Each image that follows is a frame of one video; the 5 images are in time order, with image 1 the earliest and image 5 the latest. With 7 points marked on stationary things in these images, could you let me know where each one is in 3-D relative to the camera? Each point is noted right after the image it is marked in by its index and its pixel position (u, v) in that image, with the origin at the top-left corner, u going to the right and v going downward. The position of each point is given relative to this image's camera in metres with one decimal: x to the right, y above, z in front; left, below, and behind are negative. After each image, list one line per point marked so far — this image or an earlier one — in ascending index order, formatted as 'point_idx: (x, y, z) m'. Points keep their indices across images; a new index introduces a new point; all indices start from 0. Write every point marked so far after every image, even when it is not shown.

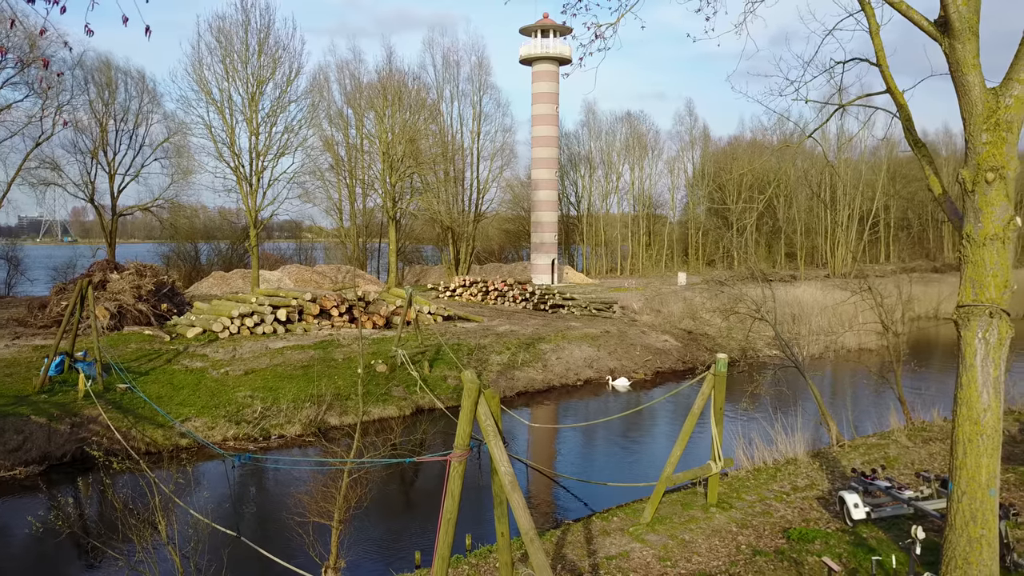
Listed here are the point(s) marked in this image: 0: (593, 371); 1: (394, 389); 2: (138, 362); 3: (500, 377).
0: (+2.1, -2.1, +16.9) m
1: (-2.5, -2.1, +14.1) m
2: (-8.1, -1.6, +14.3) m
3: (-0.3, -2.1, +15.4) m
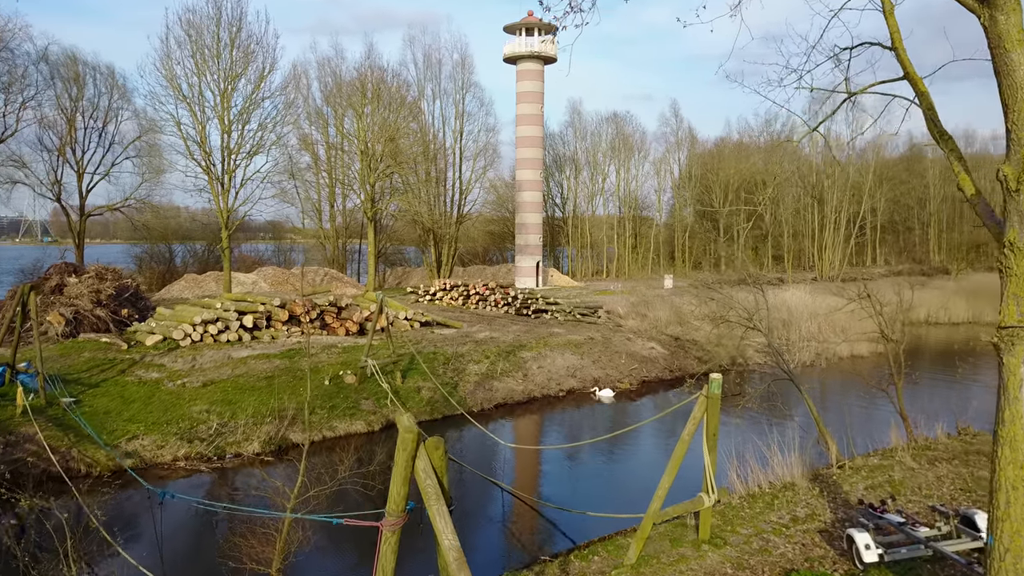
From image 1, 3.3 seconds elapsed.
0: (+1.6, -2.3, +16.1) m
1: (-3.0, -2.3, +13.2) m
2: (-8.6, -1.7, +13.3) m
3: (-0.8, -2.2, +14.6) m
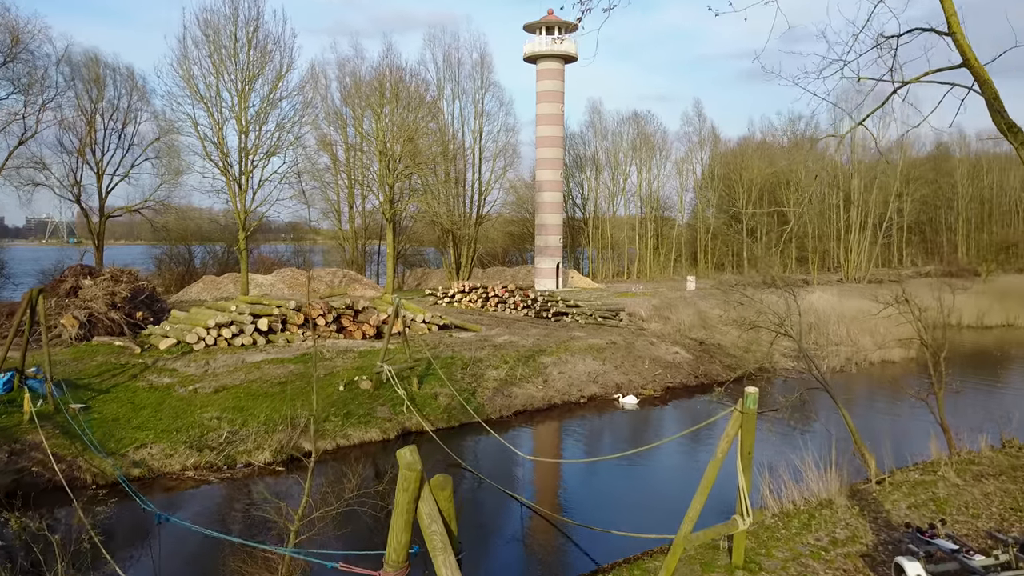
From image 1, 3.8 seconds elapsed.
0: (+2.0, -2.4, +15.6) m
1: (-2.6, -2.3, +12.8) m
2: (-8.2, -1.8, +13.1) m
3: (-0.3, -2.3, +14.1) m
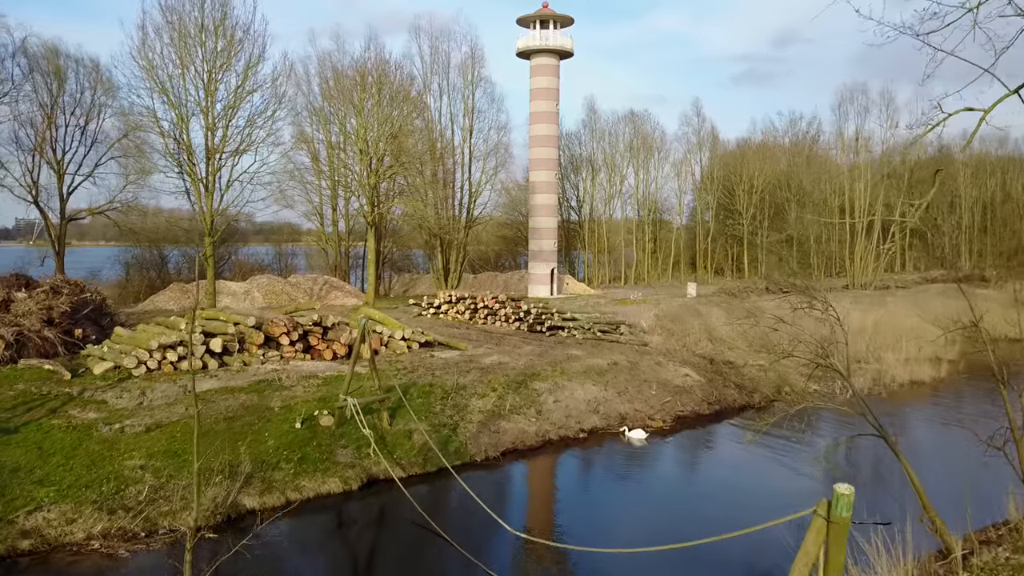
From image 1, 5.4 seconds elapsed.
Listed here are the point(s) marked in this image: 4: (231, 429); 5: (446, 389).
0: (+1.8, -2.7, +13.6) m
1: (-2.8, -2.7, +10.8) m
2: (-8.4, -2.1, +11.0) m
3: (-0.6, -2.6, +12.1) m
4: (-4.7, -2.3, +11.0) m
5: (-1.3, -2.0, +13.2) m
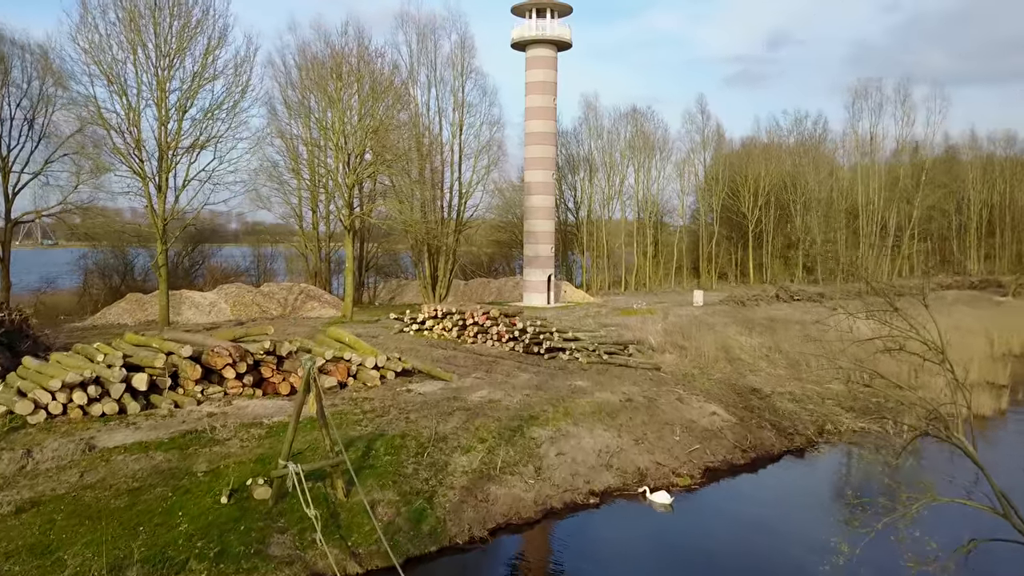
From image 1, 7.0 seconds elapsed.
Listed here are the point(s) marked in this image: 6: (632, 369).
0: (+1.7, -3.1, +11.0) m
1: (-2.9, -3.1, +8.2) m
2: (-8.5, -2.5, +8.3) m
3: (-0.7, -3.0, +9.5) m
4: (-4.8, -2.7, +8.3) m
5: (-1.4, -2.4, +10.5) m
6: (+3.2, -2.1, +17.7) m
